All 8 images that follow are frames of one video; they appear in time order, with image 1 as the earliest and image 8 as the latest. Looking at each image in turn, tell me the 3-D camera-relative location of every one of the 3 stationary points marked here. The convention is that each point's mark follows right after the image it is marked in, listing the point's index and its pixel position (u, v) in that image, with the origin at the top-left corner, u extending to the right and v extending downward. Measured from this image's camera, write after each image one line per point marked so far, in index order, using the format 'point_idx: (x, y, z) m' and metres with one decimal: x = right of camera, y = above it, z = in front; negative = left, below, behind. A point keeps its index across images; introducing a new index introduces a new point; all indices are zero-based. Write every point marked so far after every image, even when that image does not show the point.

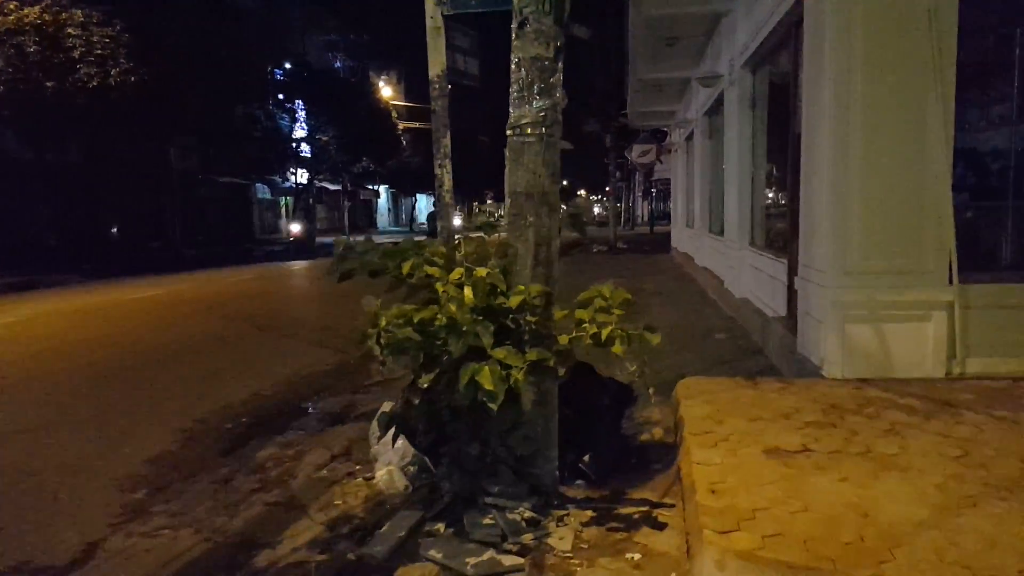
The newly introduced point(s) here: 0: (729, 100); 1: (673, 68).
0: (+4.1, +3.6, +11.5) m
1: (+4.3, +5.9, +16.2) m
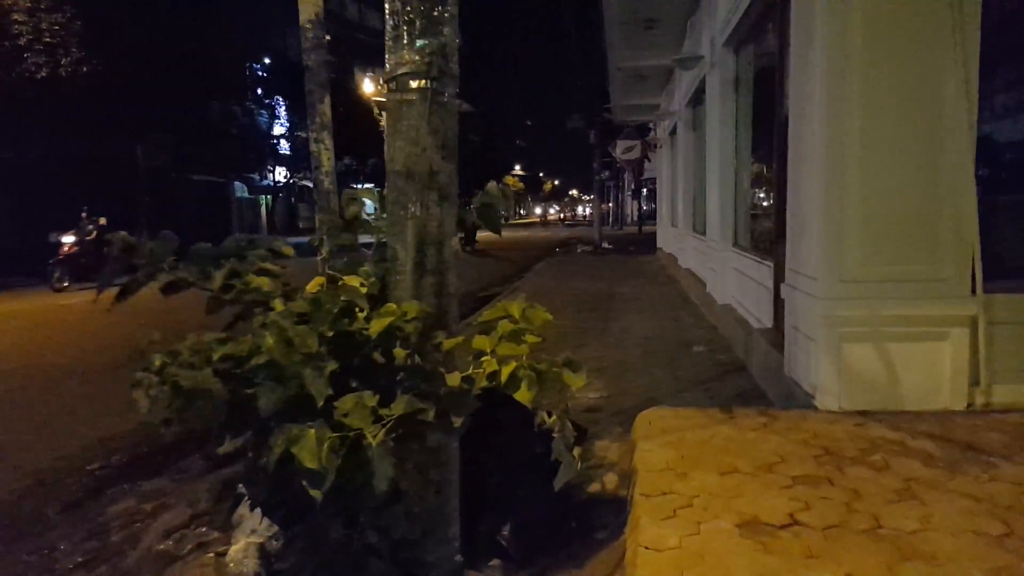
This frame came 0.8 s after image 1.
0: (+3.4, +3.5, +10.4) m
1: (+3.5, +5.8, +15.1) m
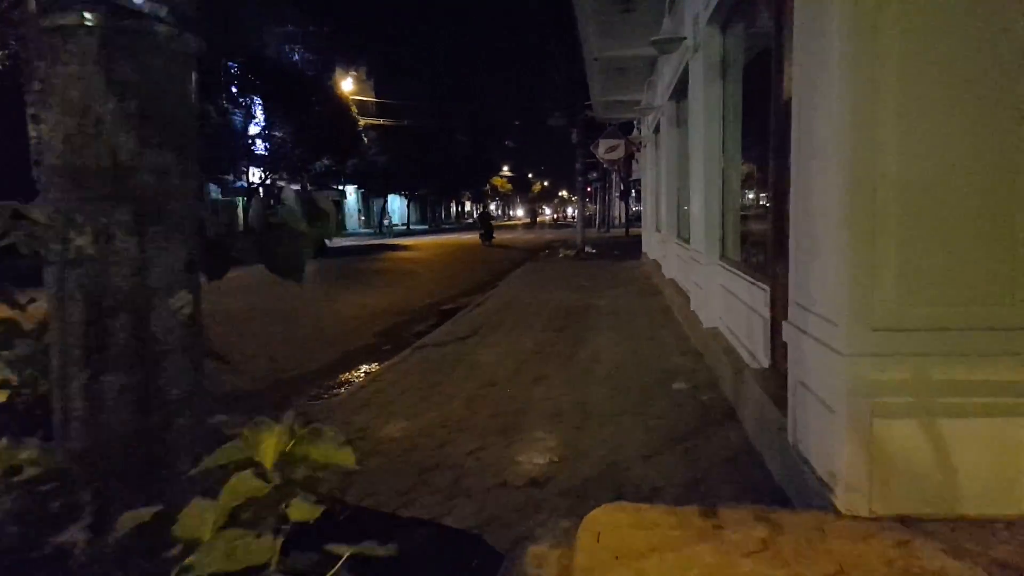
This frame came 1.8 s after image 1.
0: (+2.7, +3.2, +9.1) m
1: (+2.7, +5.6, +13.8) m
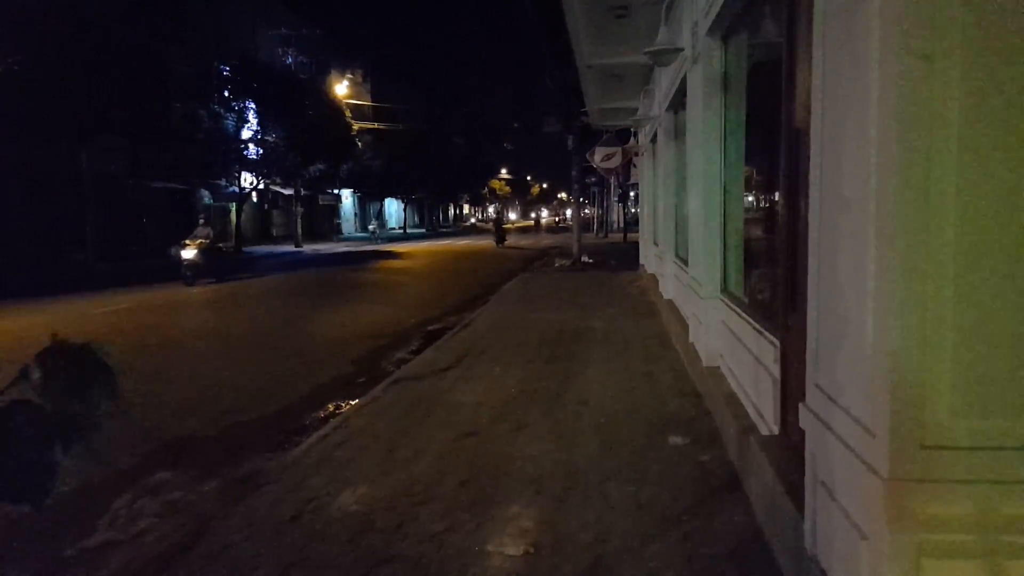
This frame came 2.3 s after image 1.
0: (+2.5, +2.8, +8.4) m
1: (+2.5, +5.1, +13.1) m
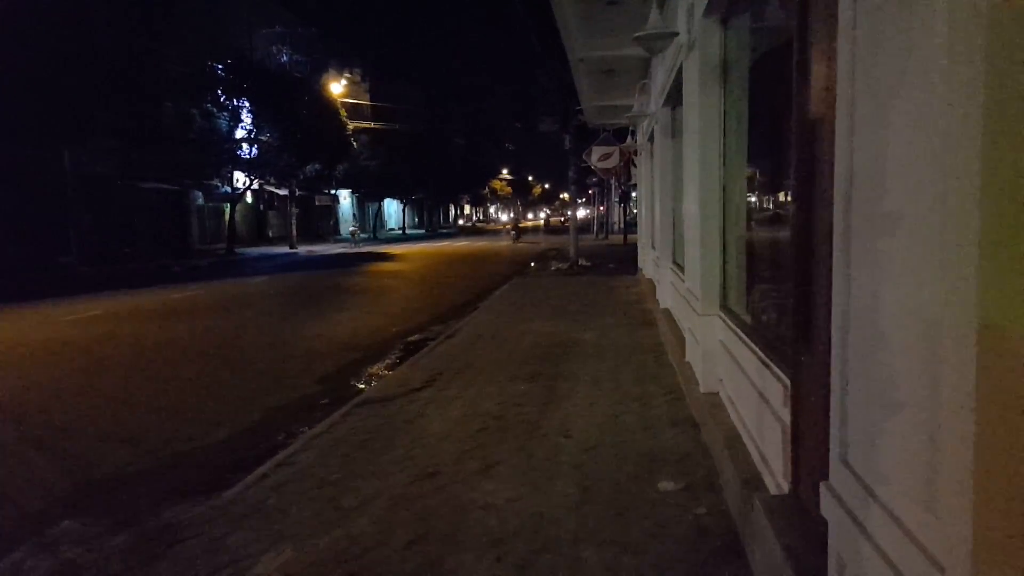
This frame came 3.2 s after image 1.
0: (+2.2, +2.6, +7.5) m
1: (+2.2, +4.9, +12.2) m
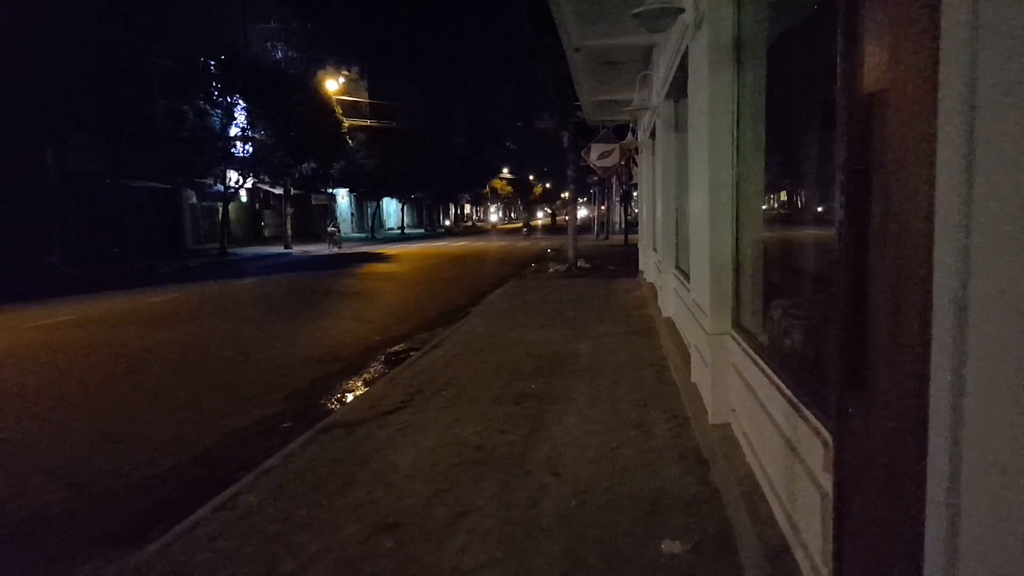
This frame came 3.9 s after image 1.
0: (+2.0, +2.5, +6.6) m
1: (+2.0, +4.8, +11.3) m
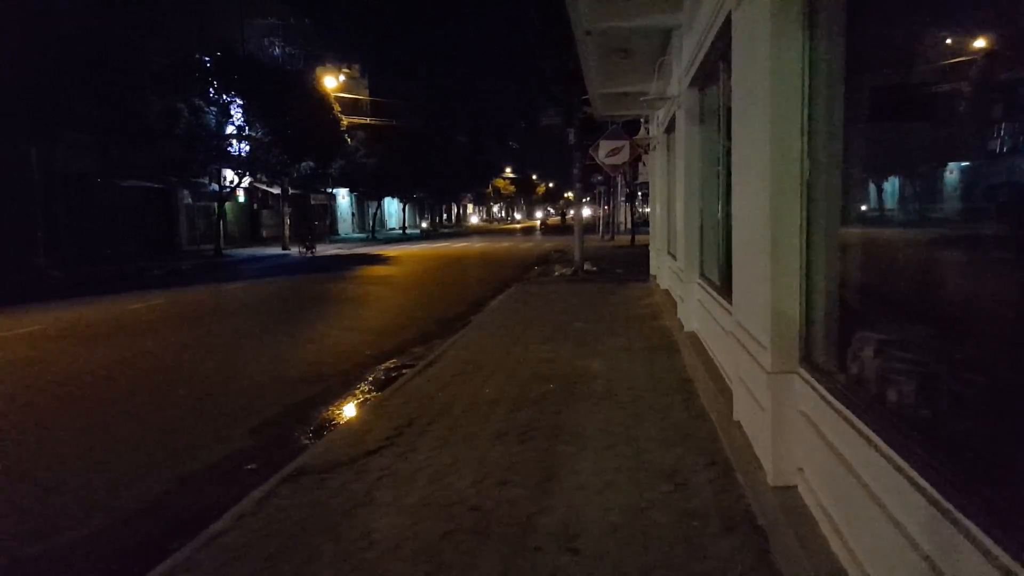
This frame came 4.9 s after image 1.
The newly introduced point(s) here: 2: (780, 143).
0: (+2.0, +2.3, +5.4) m
1: (+2.1, +4.6, +10.1) m
2: (+2.0, +1.1, +4.6) m
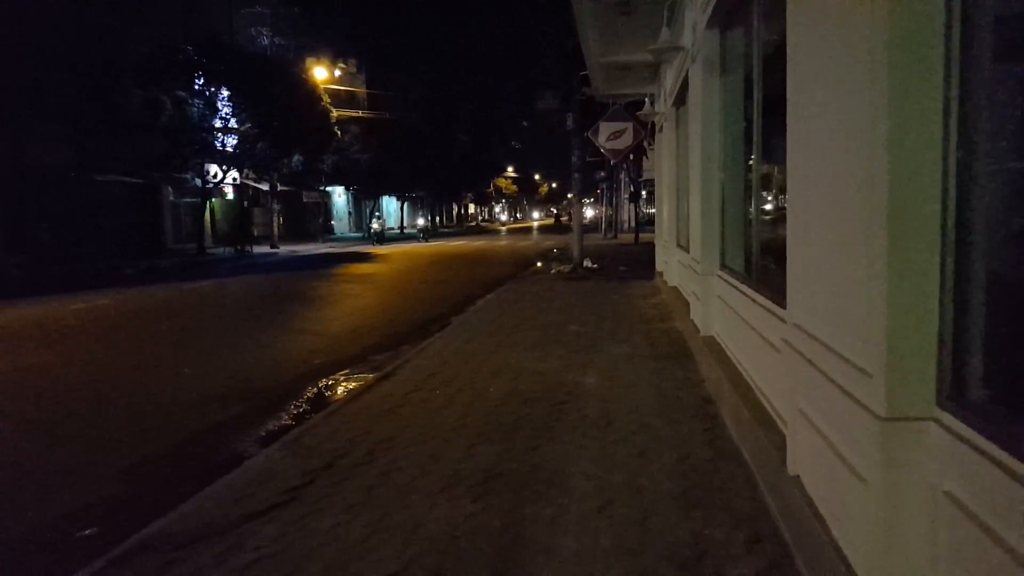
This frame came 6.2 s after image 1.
0: (+1.7, +2.4, +3.5) m
1: (+1.8, +4.7, +8.2) m
2: (+1.7, +1.2, +2.6) m
